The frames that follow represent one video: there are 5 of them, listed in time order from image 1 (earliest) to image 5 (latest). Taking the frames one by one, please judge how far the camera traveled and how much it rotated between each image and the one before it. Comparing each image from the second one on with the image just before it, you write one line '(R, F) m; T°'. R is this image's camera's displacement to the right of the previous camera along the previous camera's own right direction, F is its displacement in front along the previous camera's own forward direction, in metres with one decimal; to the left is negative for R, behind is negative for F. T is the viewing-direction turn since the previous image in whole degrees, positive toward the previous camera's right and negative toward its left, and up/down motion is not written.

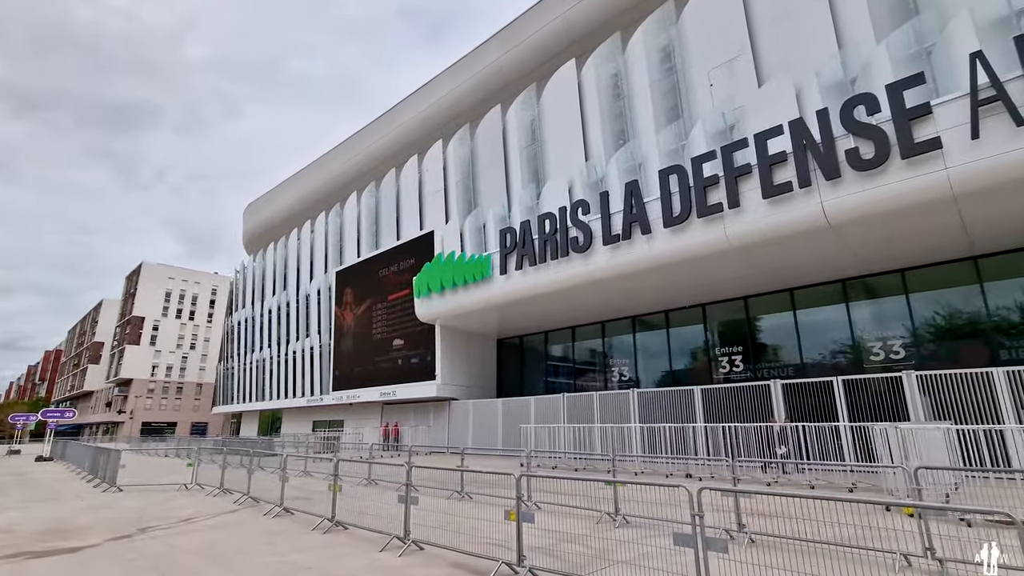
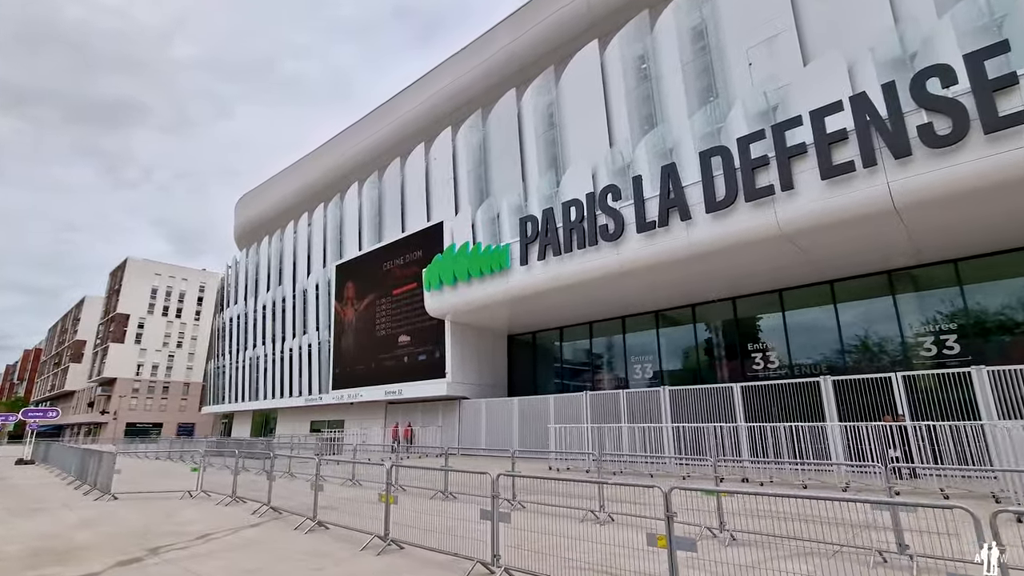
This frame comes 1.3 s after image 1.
(-1.2, +1.2) m; +1°
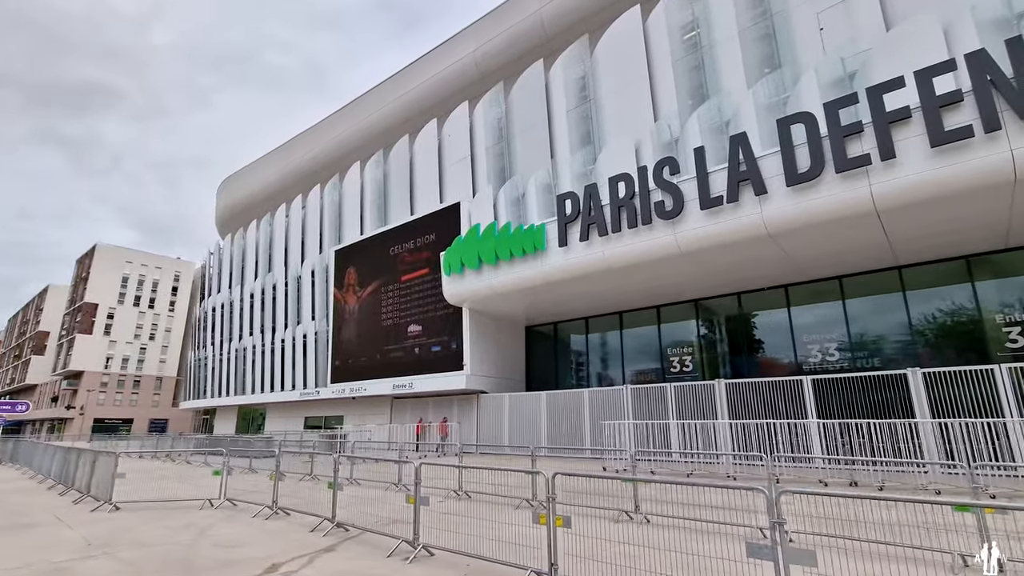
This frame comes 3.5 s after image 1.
(-2.1, +1.8) m; +3°
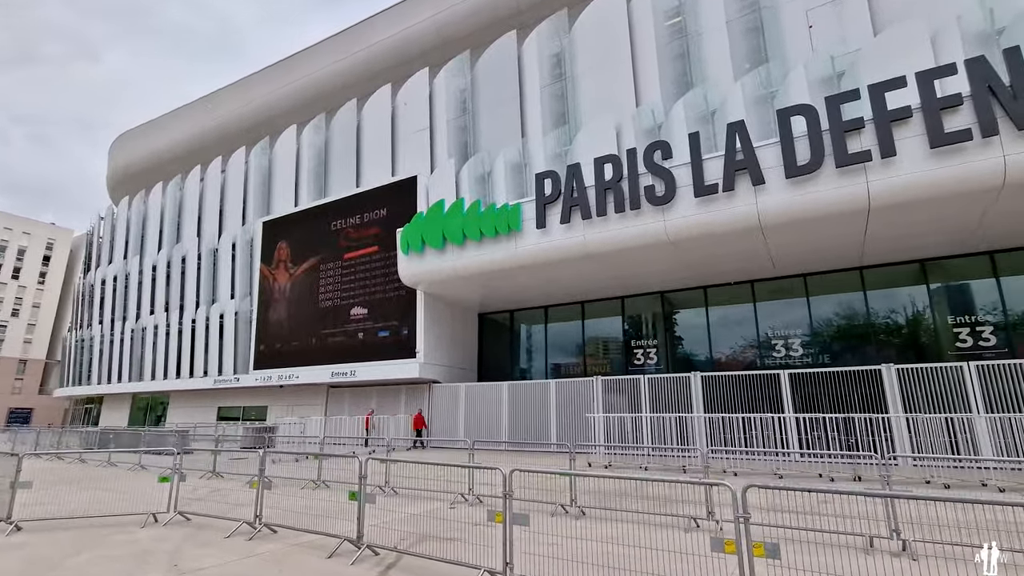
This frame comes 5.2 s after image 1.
(-1.8, +1.4) m; +9°
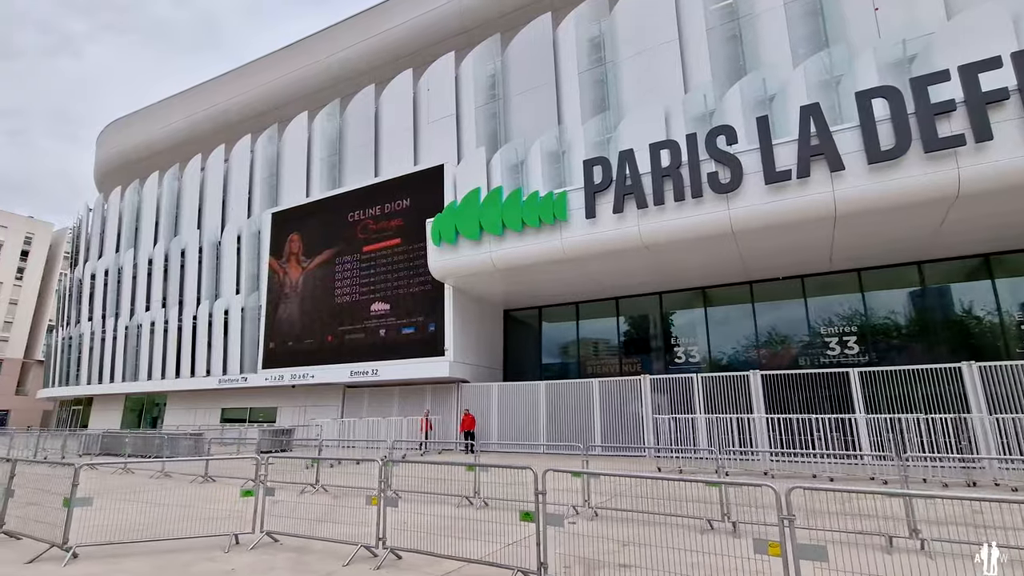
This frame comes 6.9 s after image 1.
(-1.9, +1.1) m; +2°
